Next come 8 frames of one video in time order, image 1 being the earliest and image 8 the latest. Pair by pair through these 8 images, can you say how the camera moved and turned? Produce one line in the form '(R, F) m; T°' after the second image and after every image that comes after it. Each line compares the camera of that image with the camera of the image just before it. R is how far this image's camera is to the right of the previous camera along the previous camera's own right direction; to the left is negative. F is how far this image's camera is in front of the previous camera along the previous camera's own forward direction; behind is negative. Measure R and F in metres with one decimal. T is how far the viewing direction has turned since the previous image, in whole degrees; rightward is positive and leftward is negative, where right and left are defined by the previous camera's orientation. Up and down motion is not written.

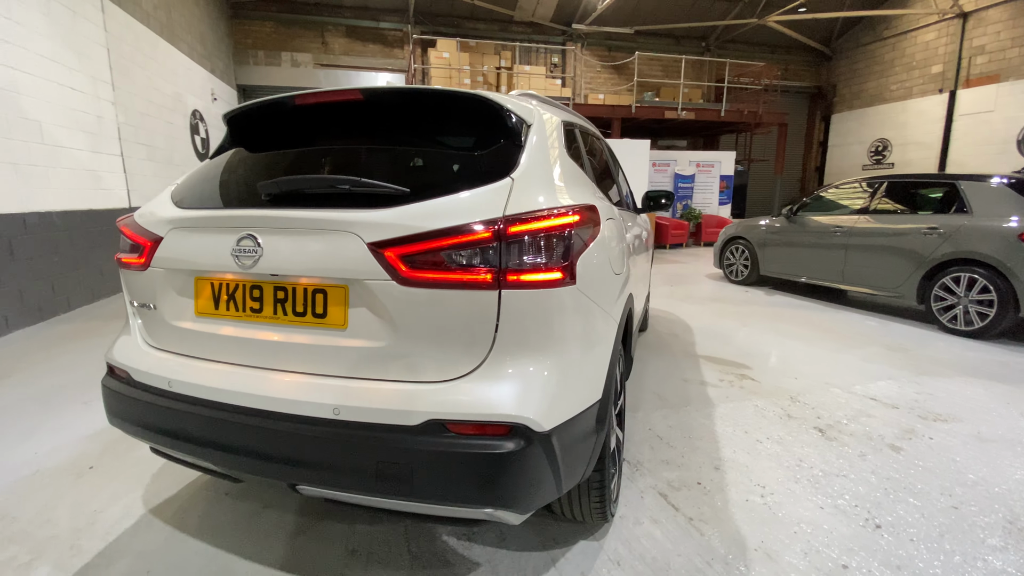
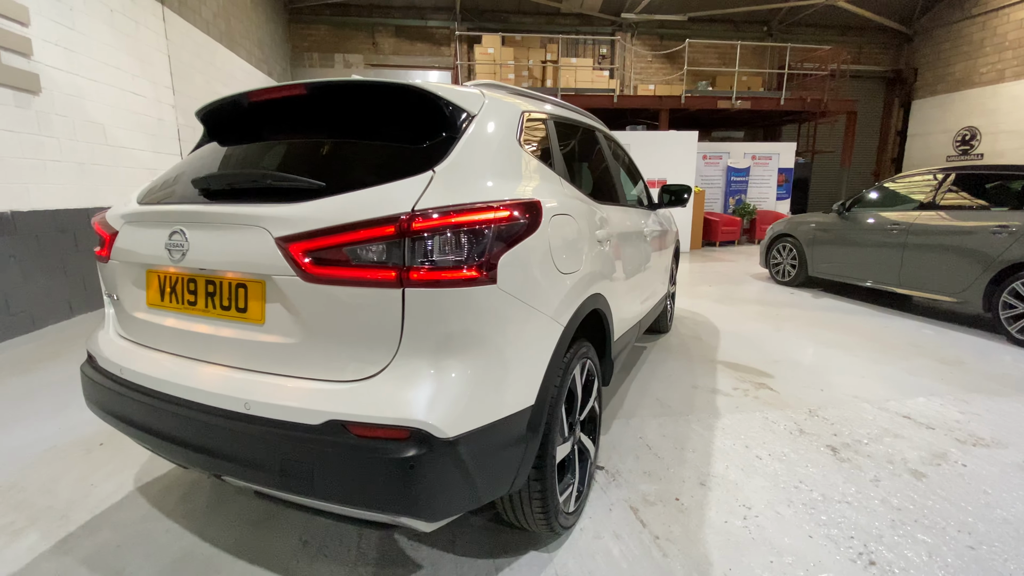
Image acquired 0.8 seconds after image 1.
(+0.4, +0.1) m; -7°
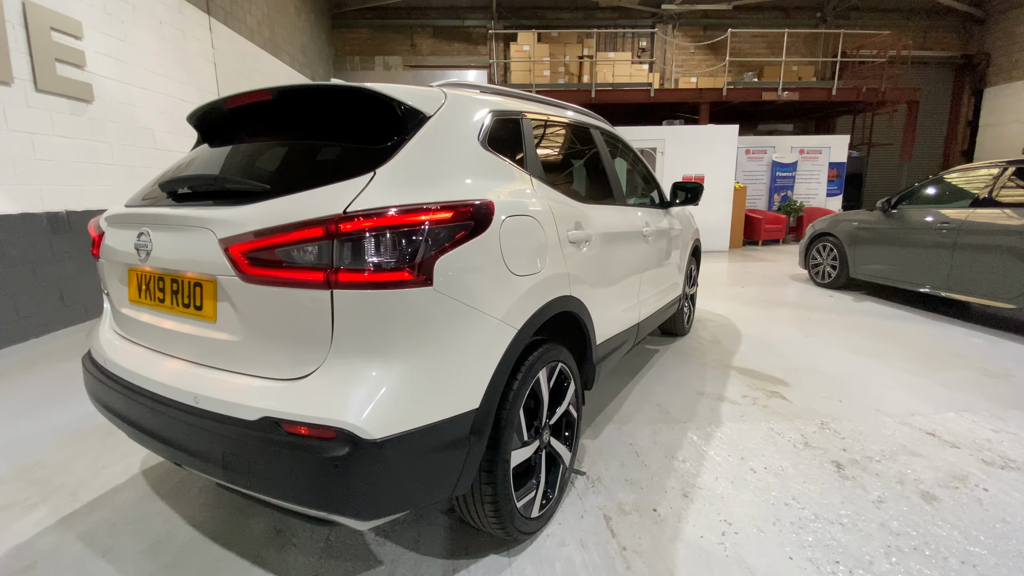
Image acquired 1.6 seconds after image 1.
(+0.3, 0.0) m; -5°
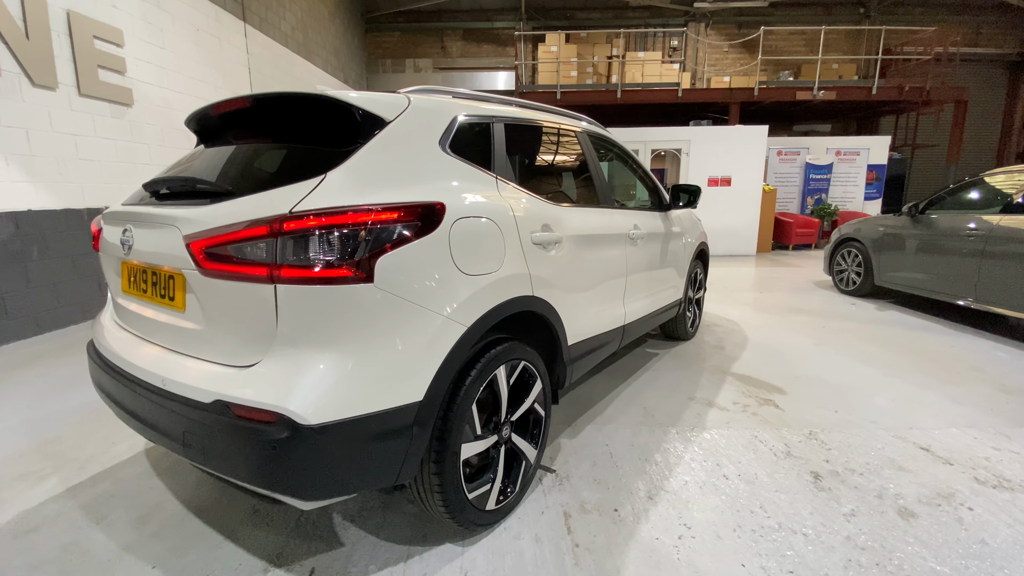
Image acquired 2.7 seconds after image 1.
(+0.3, 0.0) m; -4°
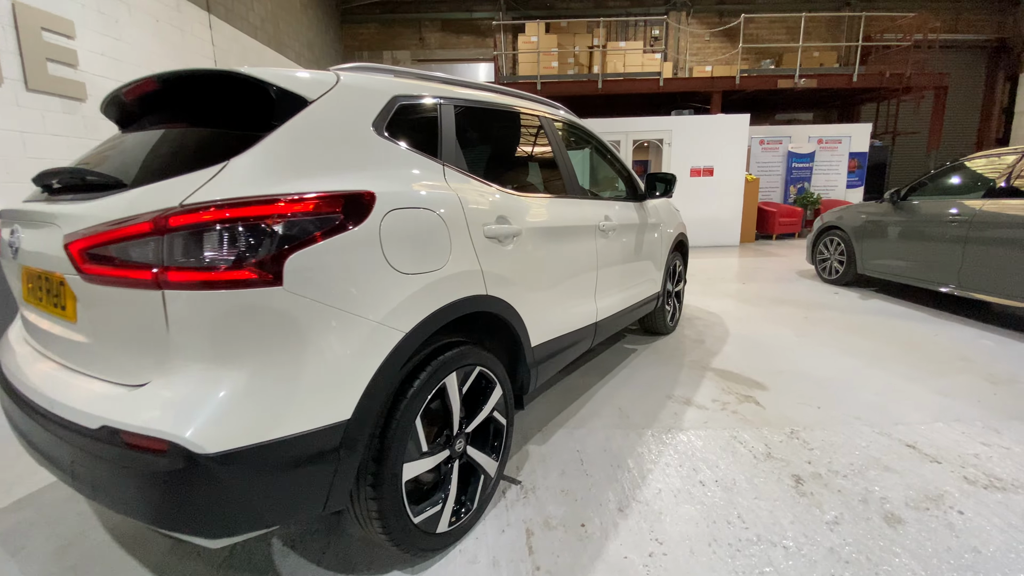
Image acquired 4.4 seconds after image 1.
(+0.1, +0.2) m; +1°
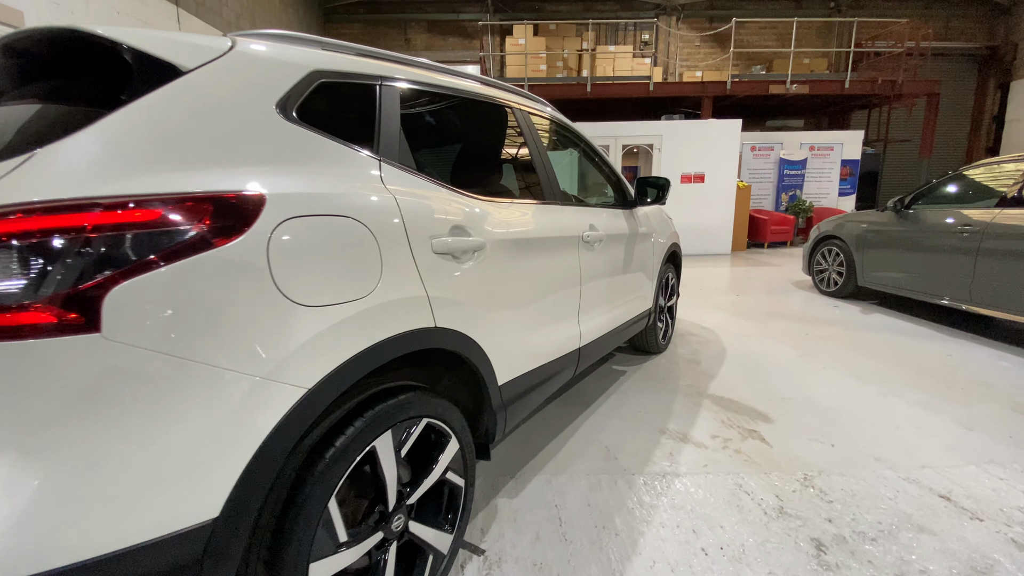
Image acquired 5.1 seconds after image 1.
(+0.1, +0.3) m; +1°
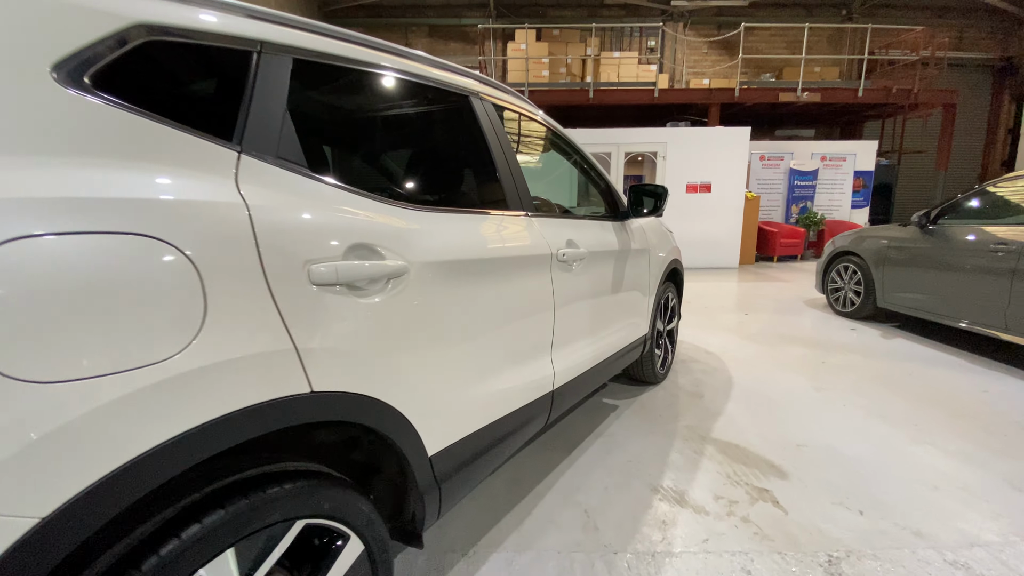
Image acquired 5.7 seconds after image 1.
(+0.2, +0.4) m; -1°
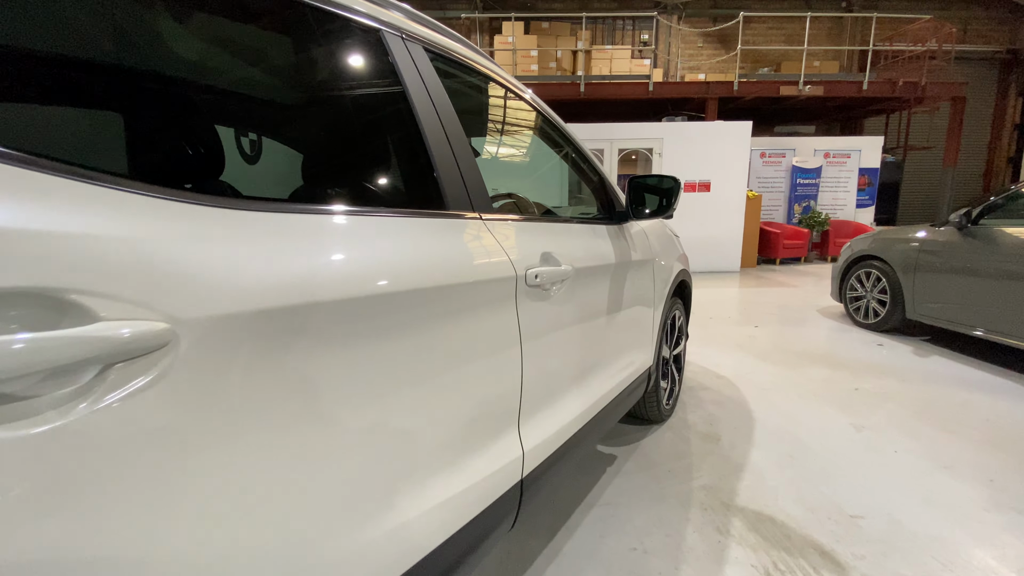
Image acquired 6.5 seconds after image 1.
(+0.1, +0.6) m; +1°
